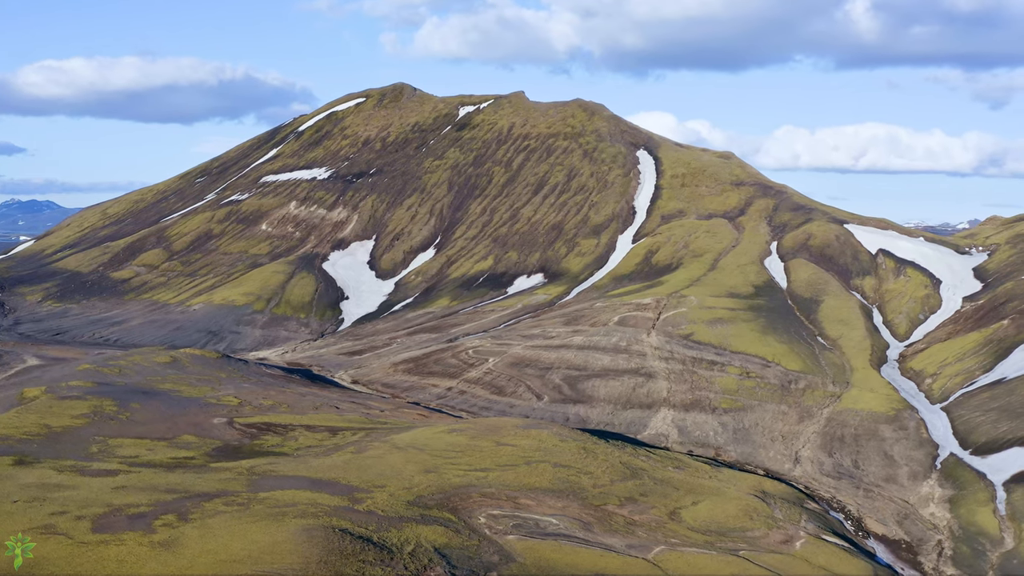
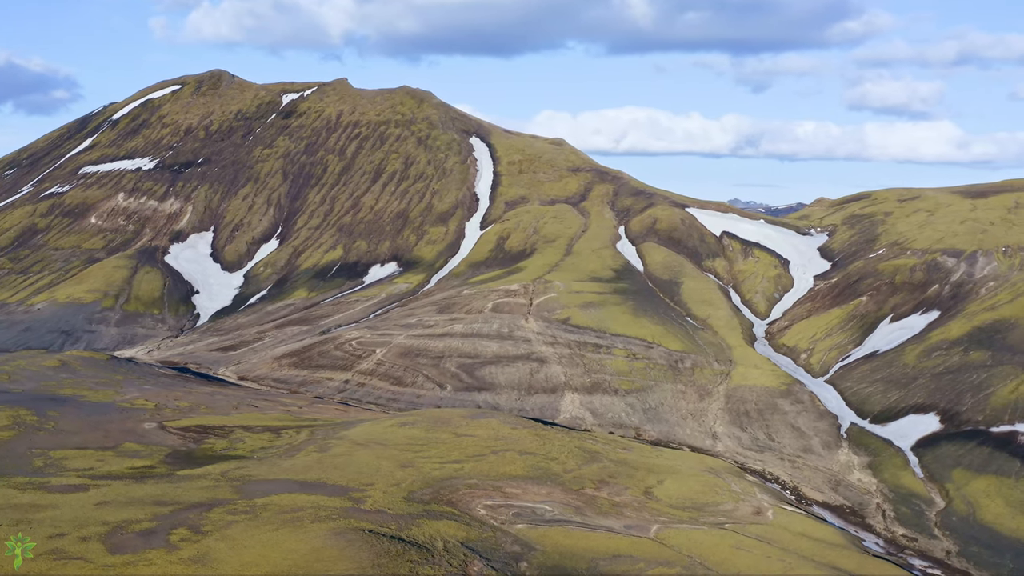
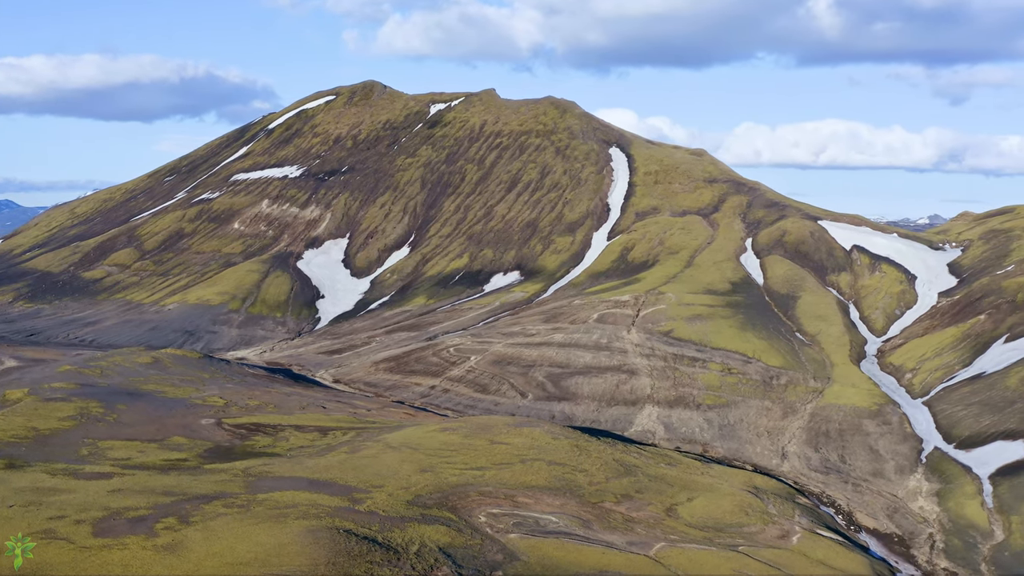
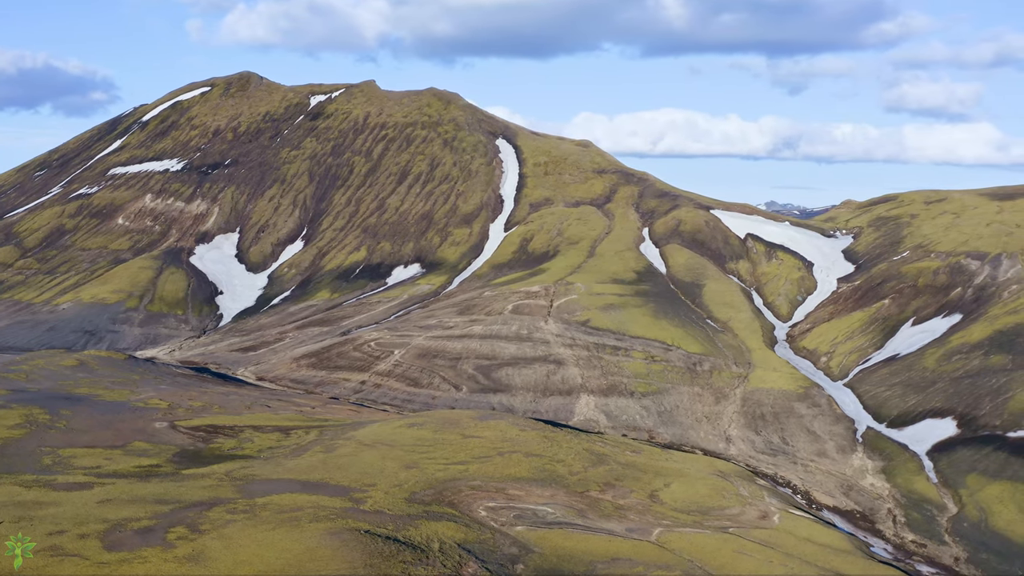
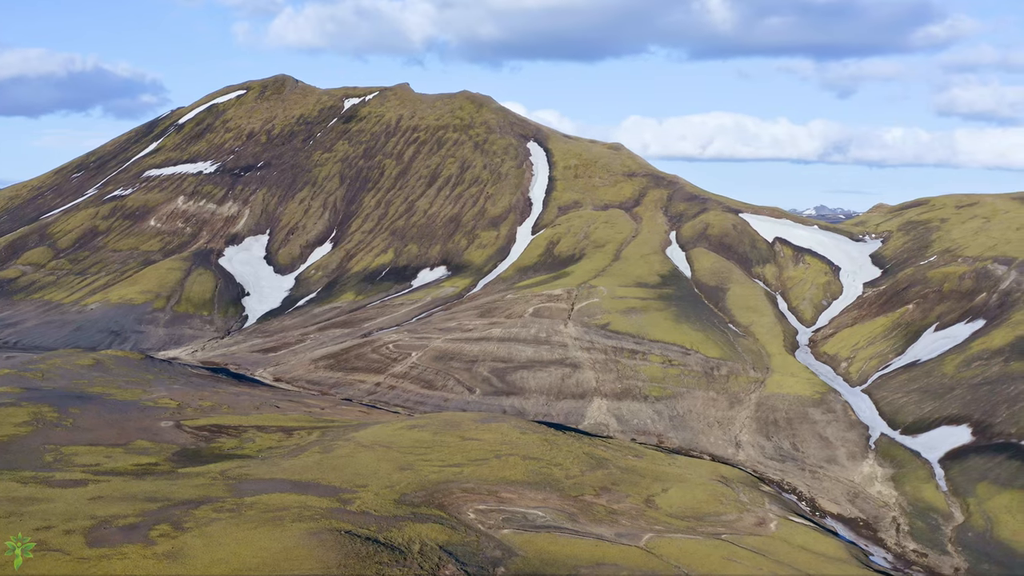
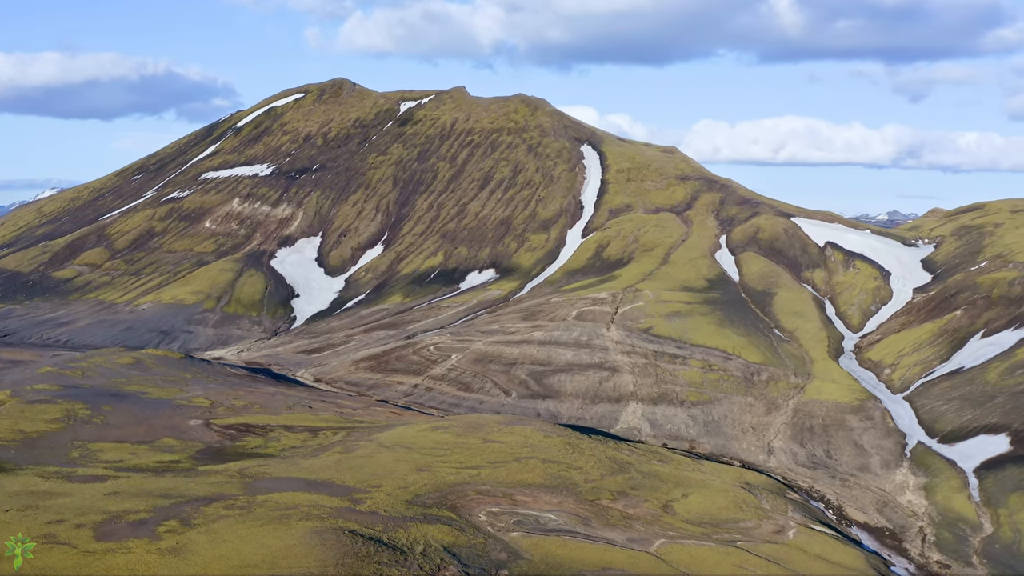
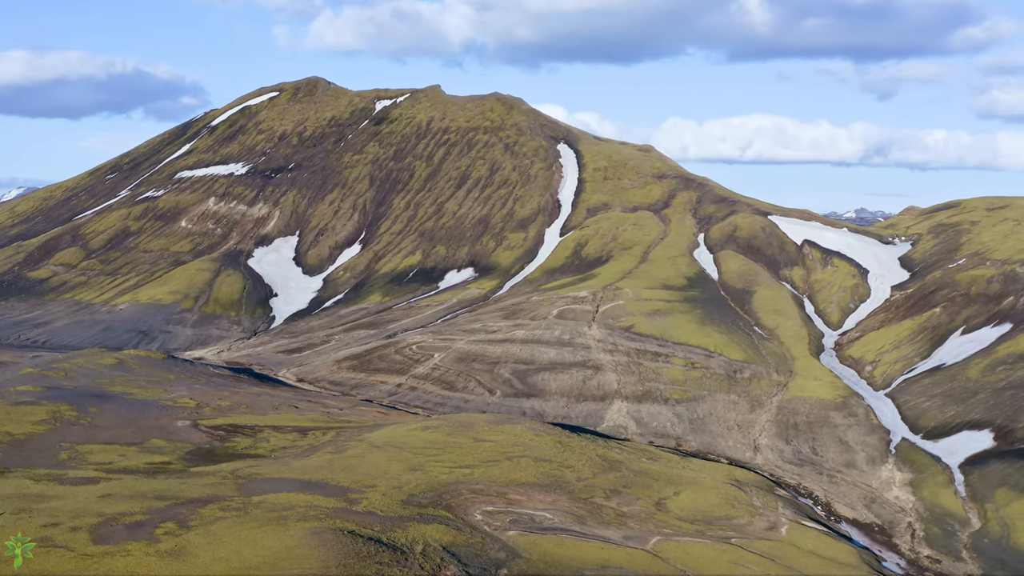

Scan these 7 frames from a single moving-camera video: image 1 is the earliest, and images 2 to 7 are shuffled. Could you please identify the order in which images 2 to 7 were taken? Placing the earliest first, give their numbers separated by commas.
3, 6, 7, 5, 4, 2
